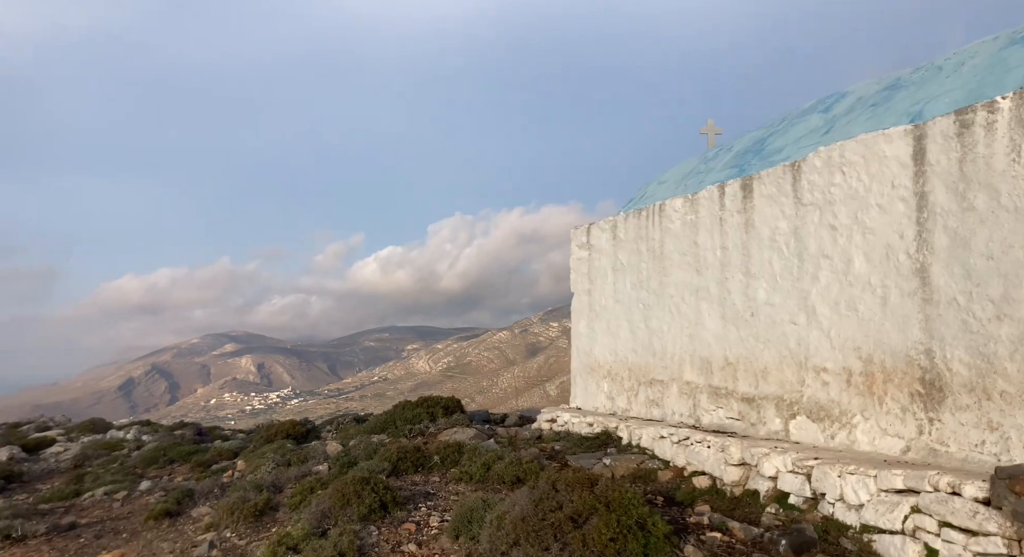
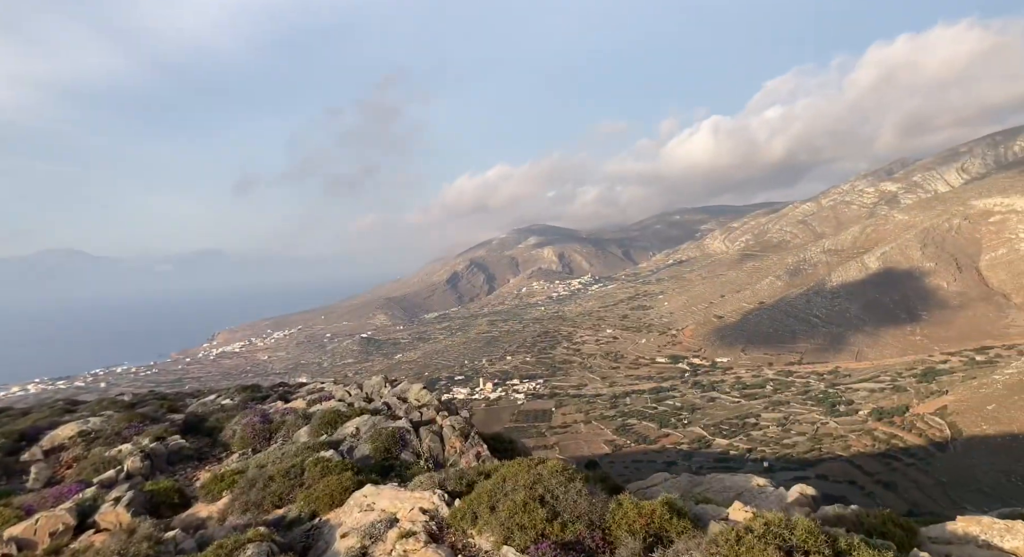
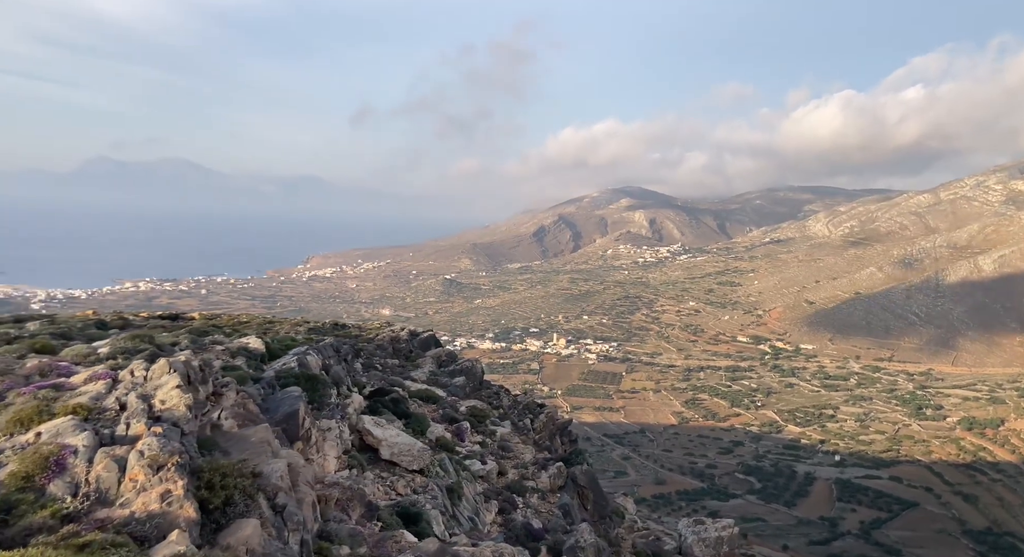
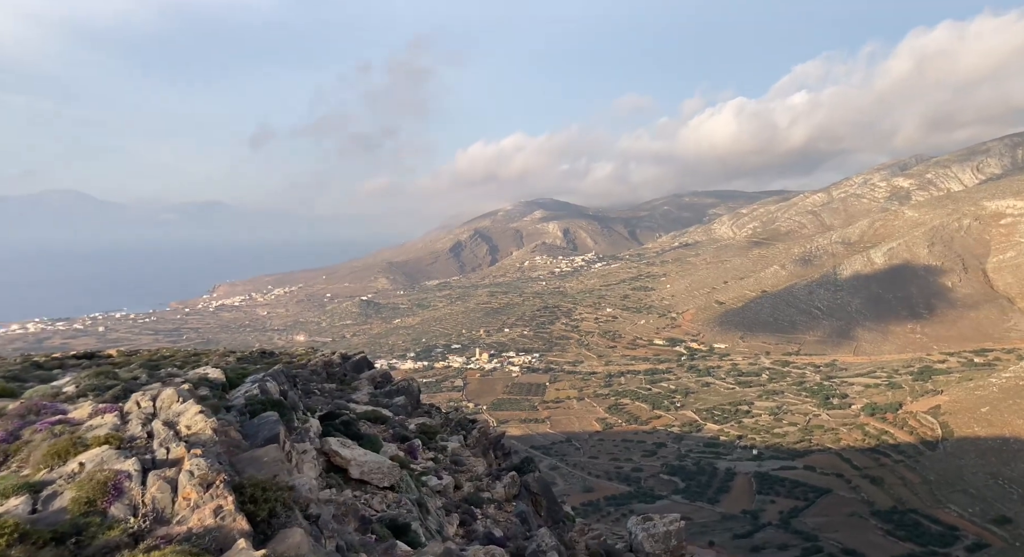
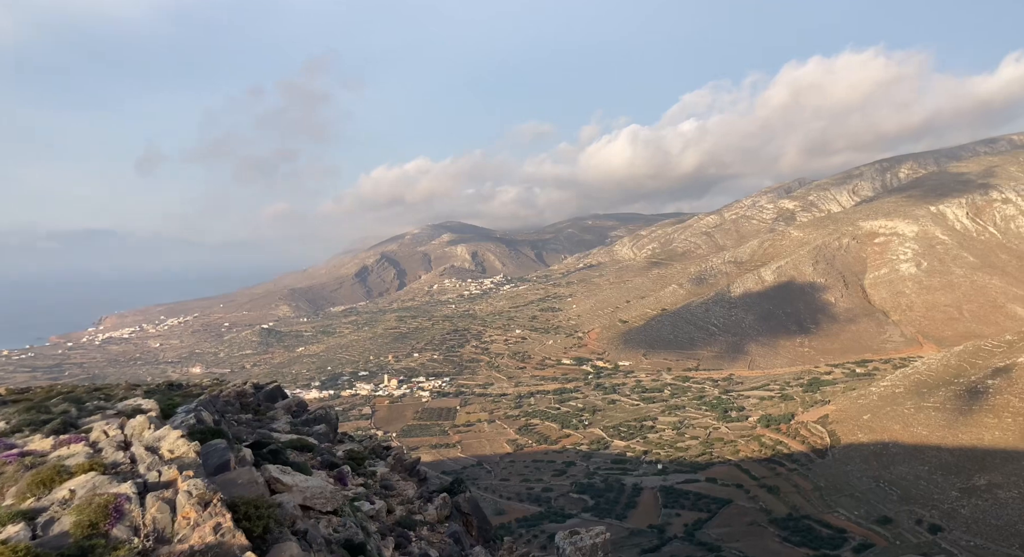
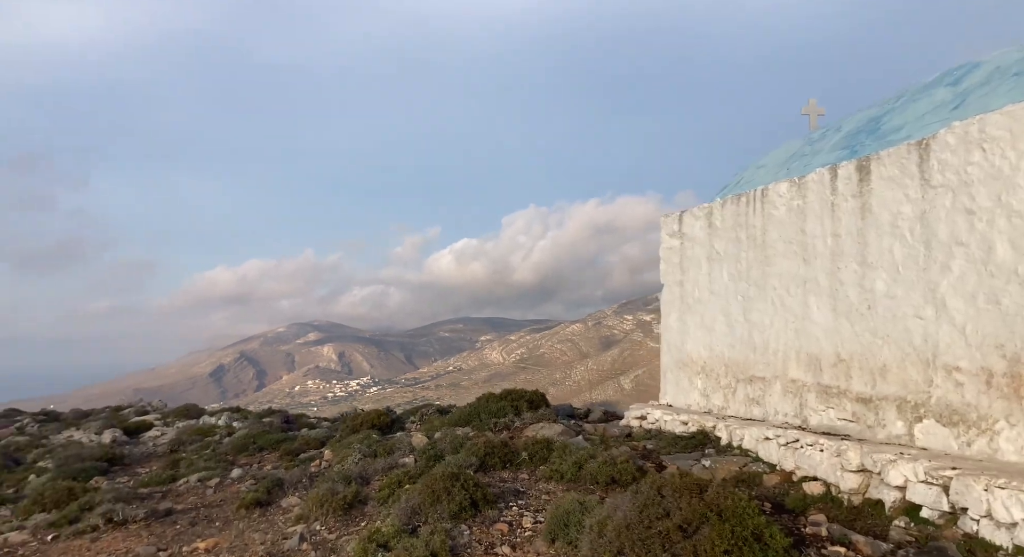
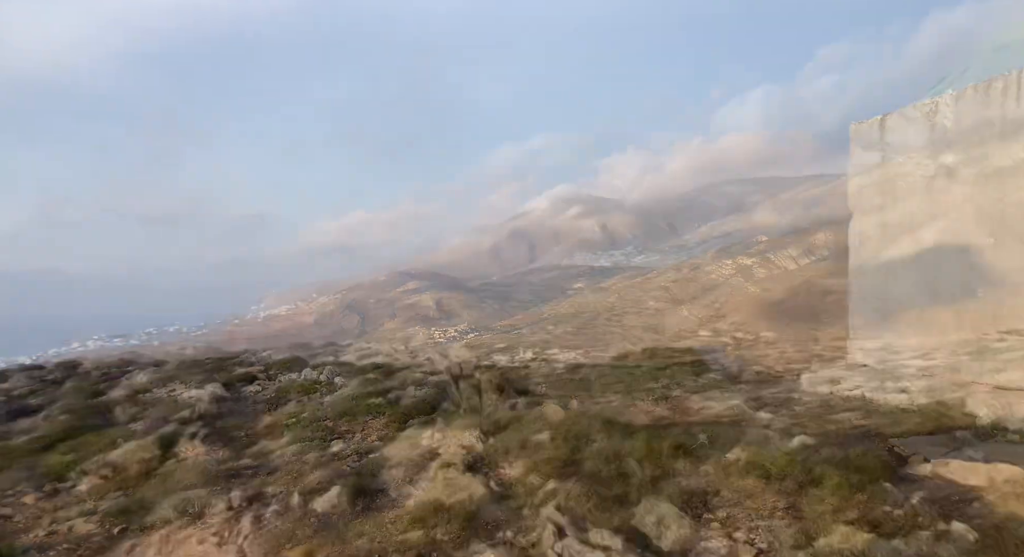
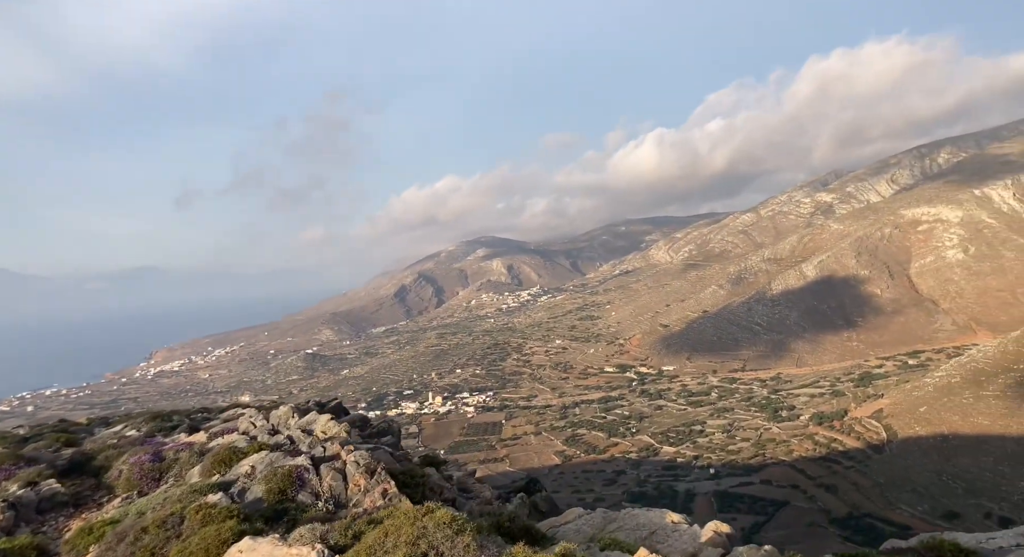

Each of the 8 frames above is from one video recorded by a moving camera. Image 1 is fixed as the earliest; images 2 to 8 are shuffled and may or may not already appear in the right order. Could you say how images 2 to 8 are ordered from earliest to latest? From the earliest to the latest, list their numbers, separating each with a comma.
6, 7, 2, 8, 5, 4, 3
